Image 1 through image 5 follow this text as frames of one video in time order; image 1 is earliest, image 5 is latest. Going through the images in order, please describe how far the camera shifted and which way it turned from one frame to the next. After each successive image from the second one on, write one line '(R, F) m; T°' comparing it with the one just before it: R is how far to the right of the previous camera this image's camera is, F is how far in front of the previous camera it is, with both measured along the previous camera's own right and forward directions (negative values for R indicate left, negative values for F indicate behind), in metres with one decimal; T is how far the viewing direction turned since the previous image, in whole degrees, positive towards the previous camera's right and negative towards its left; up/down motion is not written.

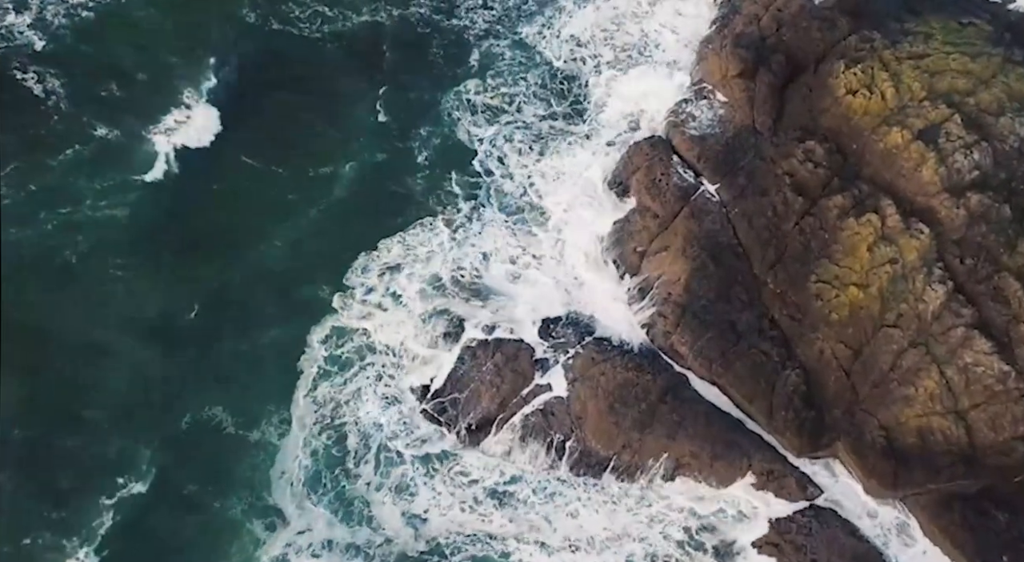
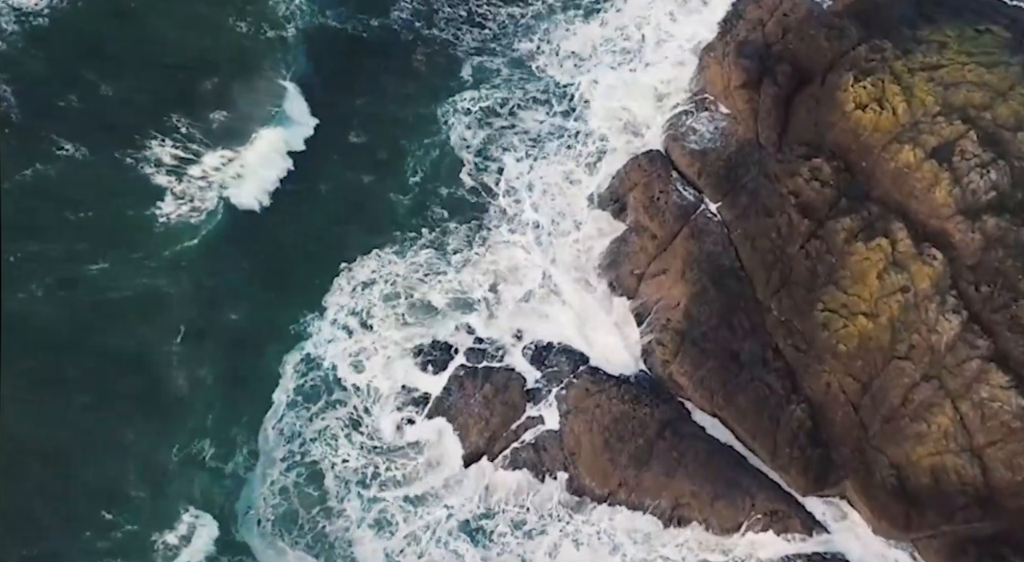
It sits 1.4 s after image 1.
(+0.4, +1.7) m; 0°
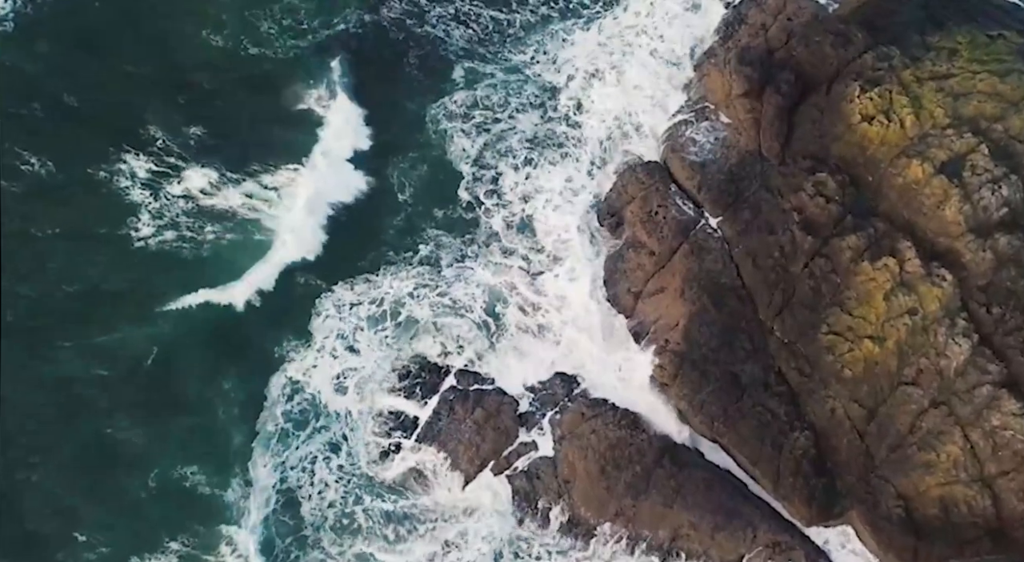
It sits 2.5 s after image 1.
(+0.2, +1.1) m; 0°
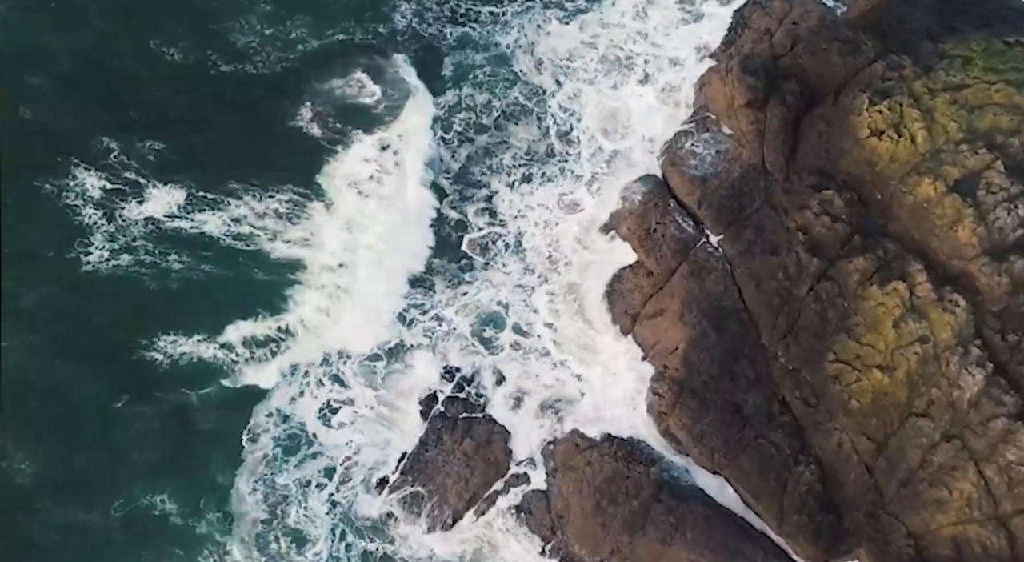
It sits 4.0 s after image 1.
(+0.3, +1.3) m; 0°
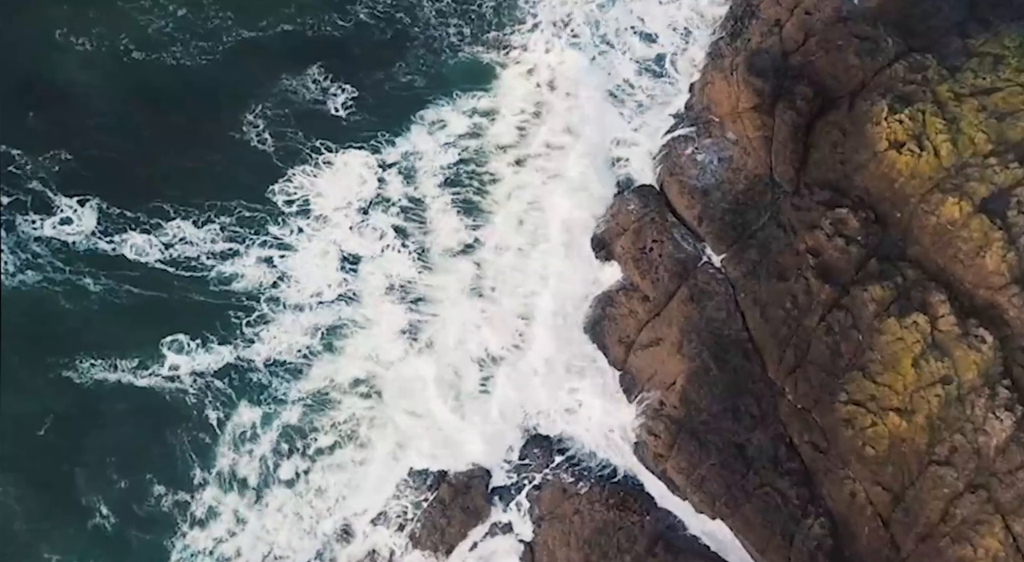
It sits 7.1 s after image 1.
(+0.5, +2.4) m; 0°
